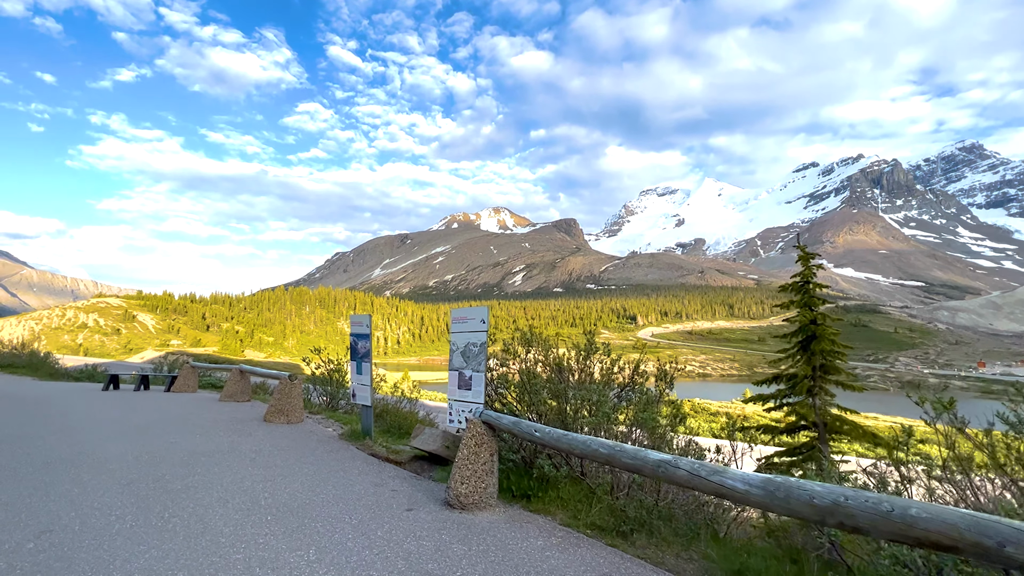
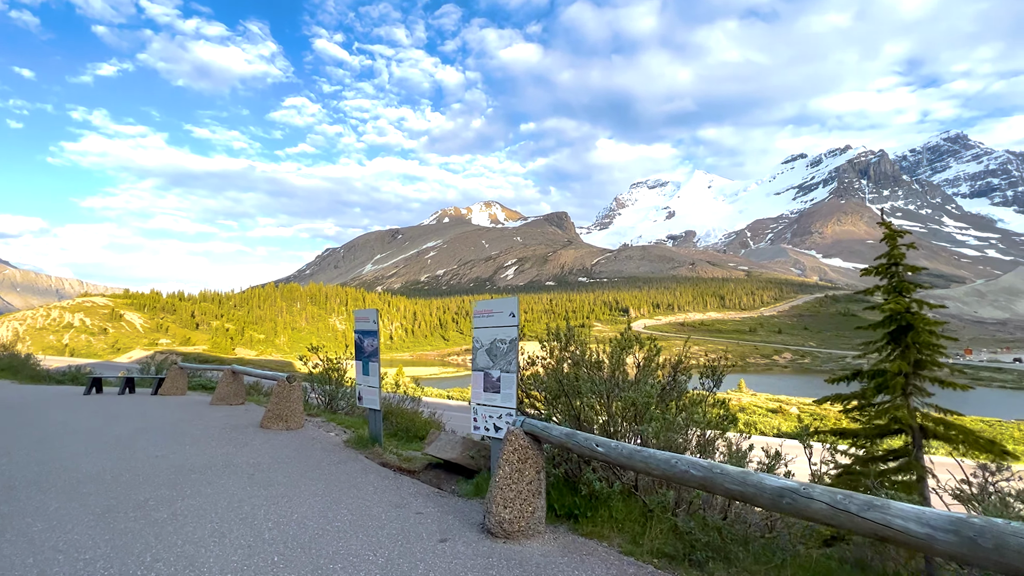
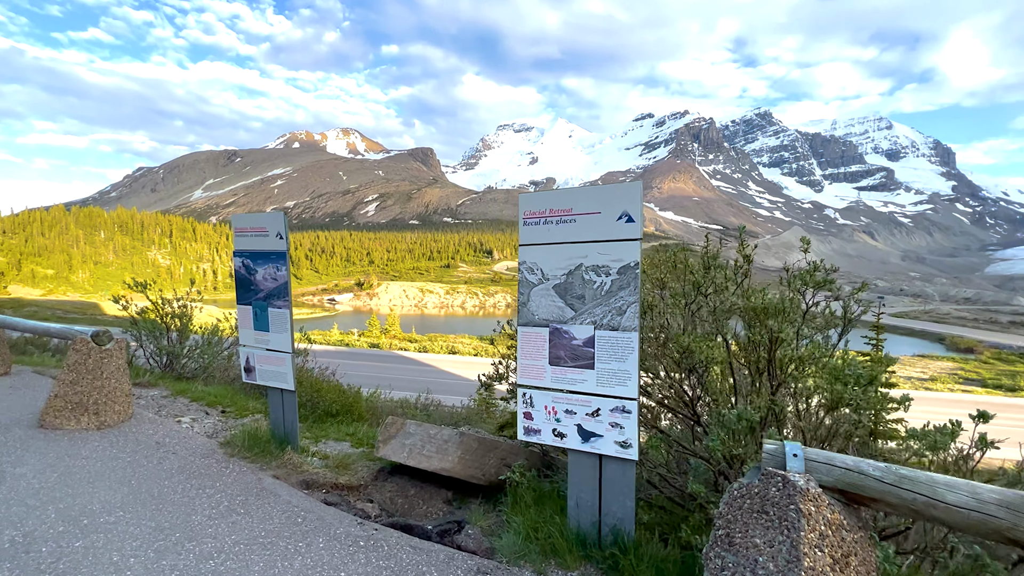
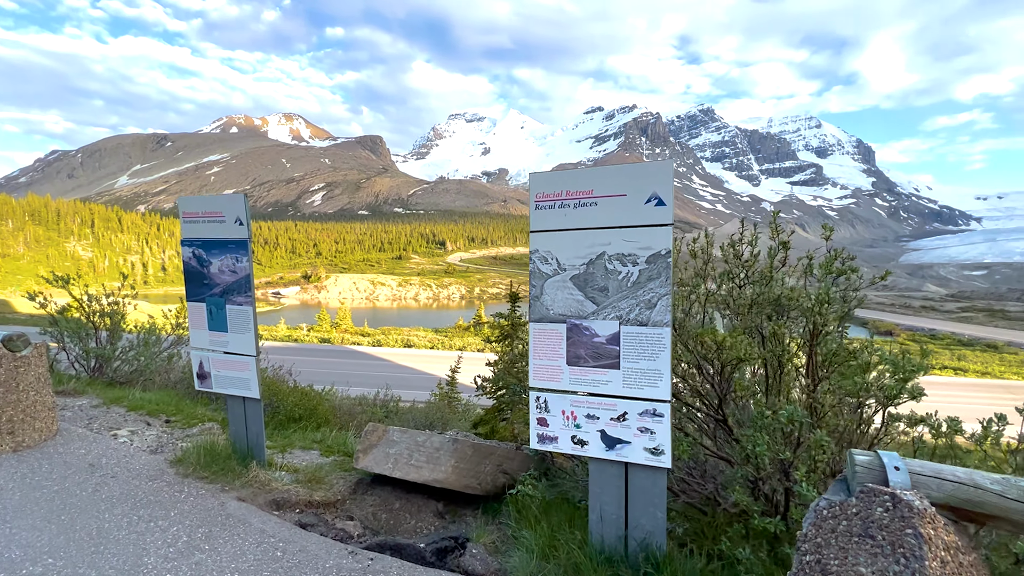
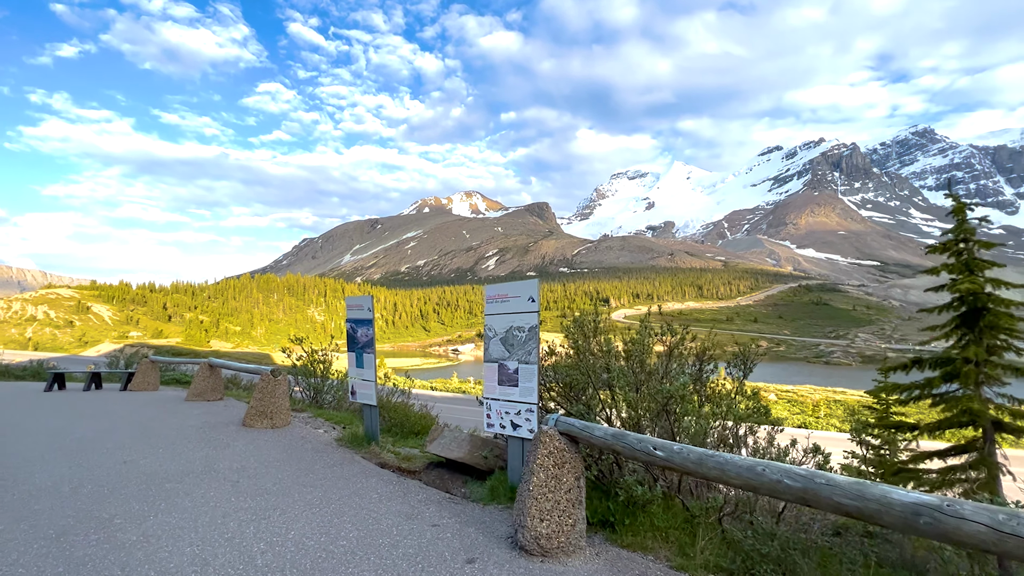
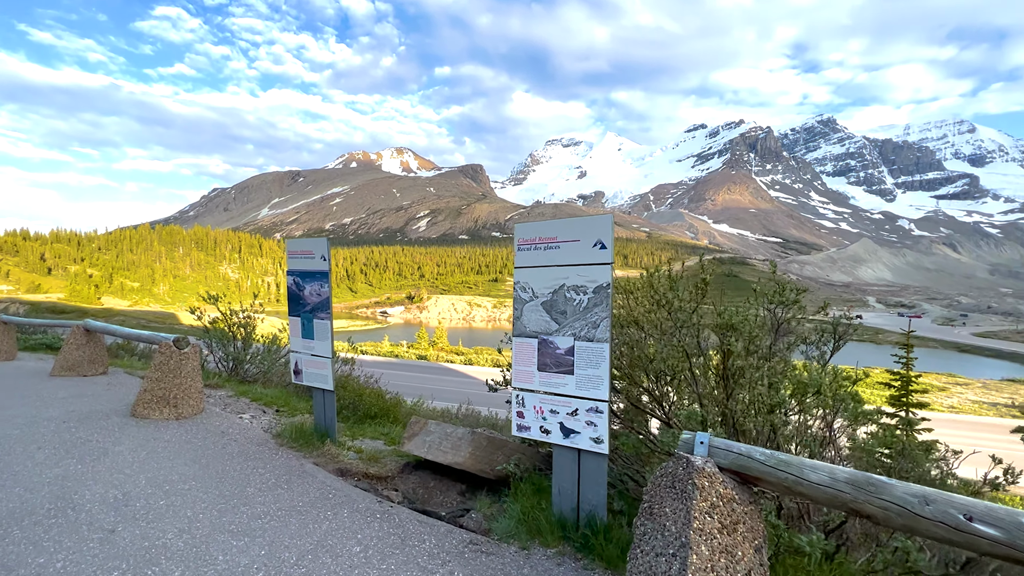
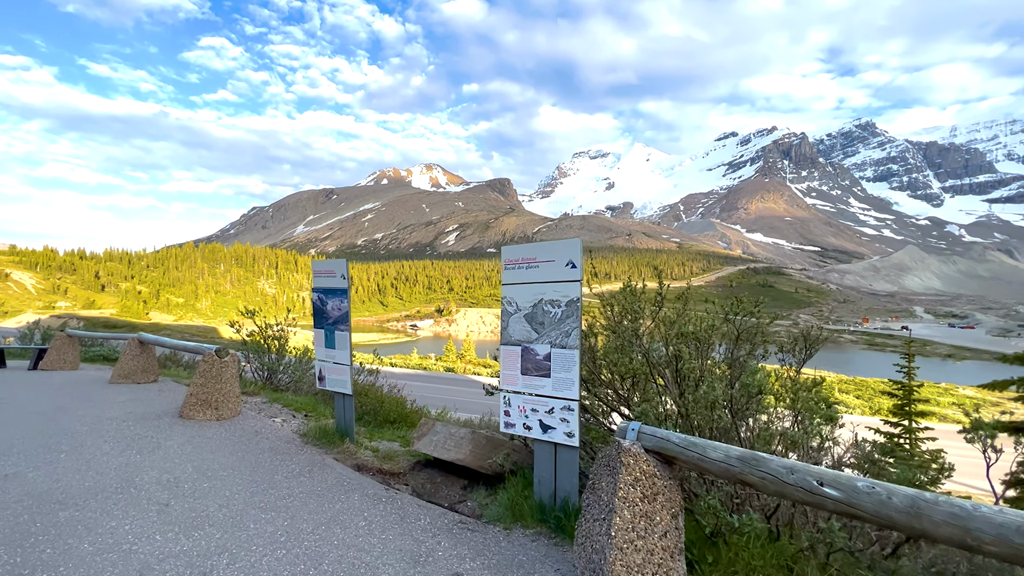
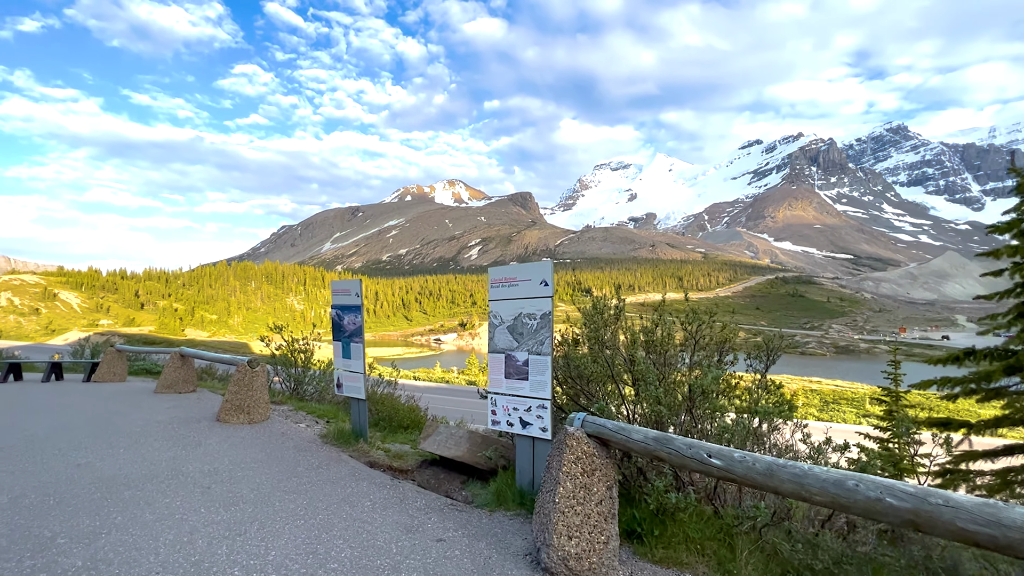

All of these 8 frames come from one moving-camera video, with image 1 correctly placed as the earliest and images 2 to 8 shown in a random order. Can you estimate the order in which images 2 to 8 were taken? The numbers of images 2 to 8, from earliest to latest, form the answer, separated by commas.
2, 5, 8, 7, 6, 3, 4
